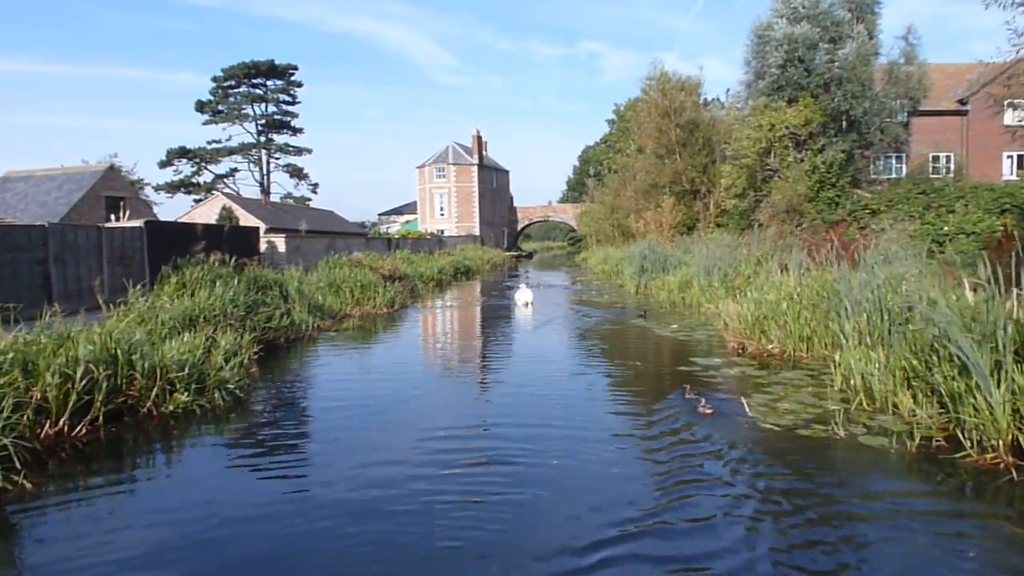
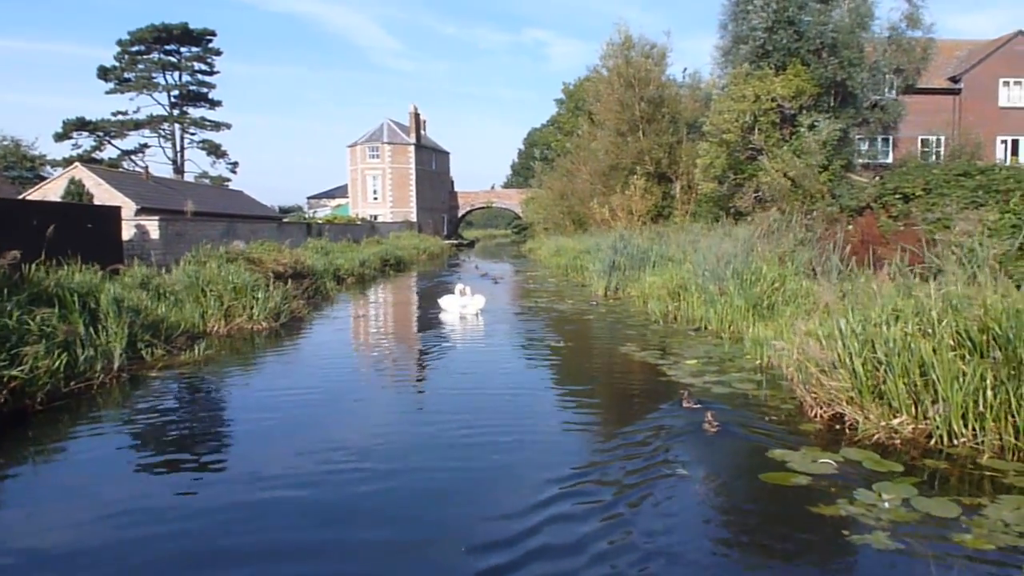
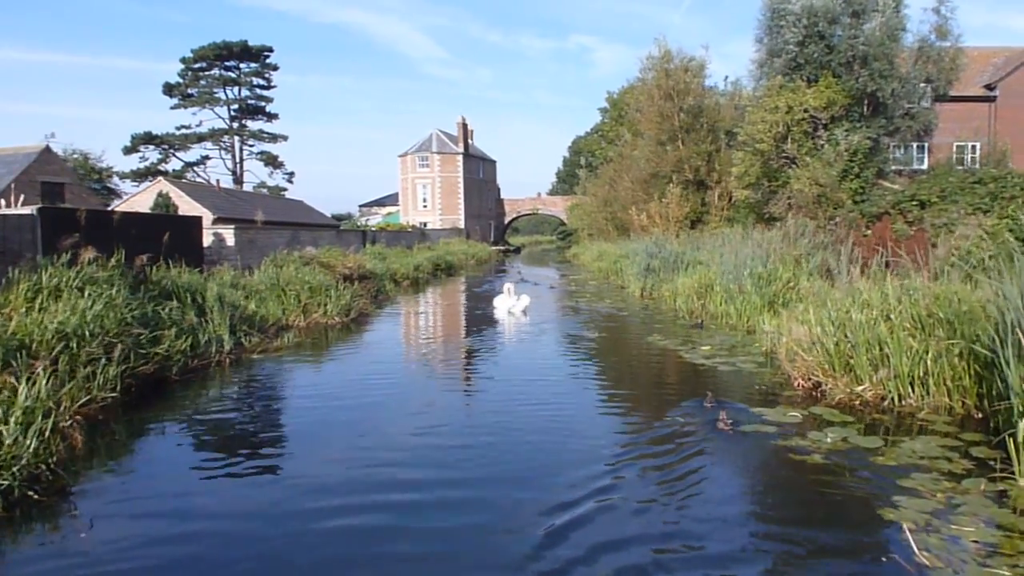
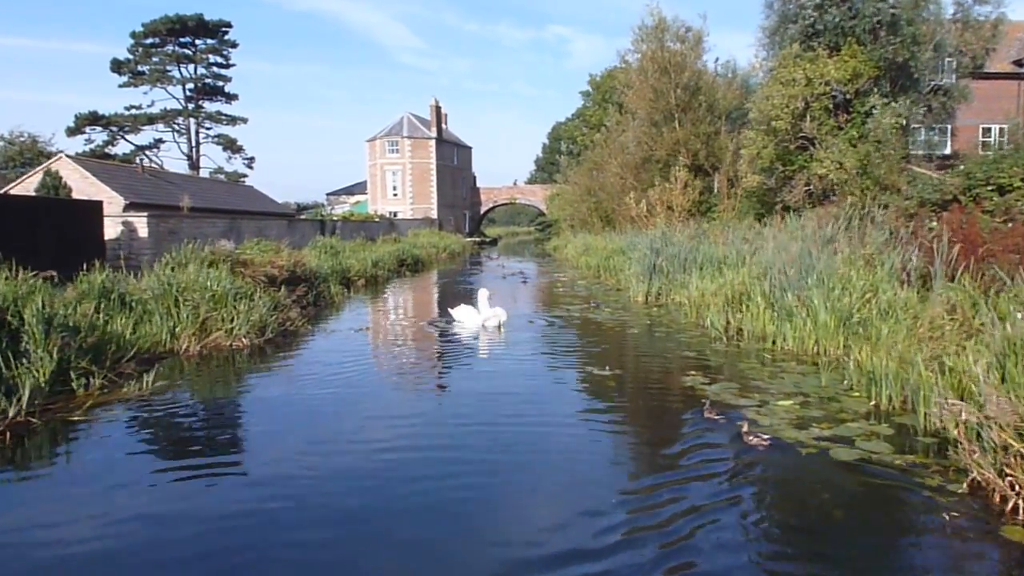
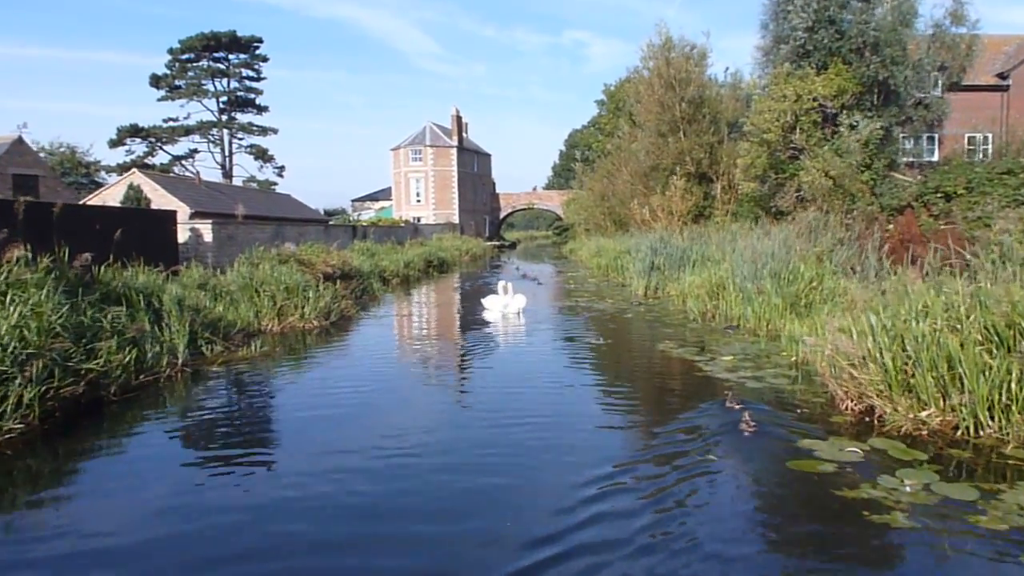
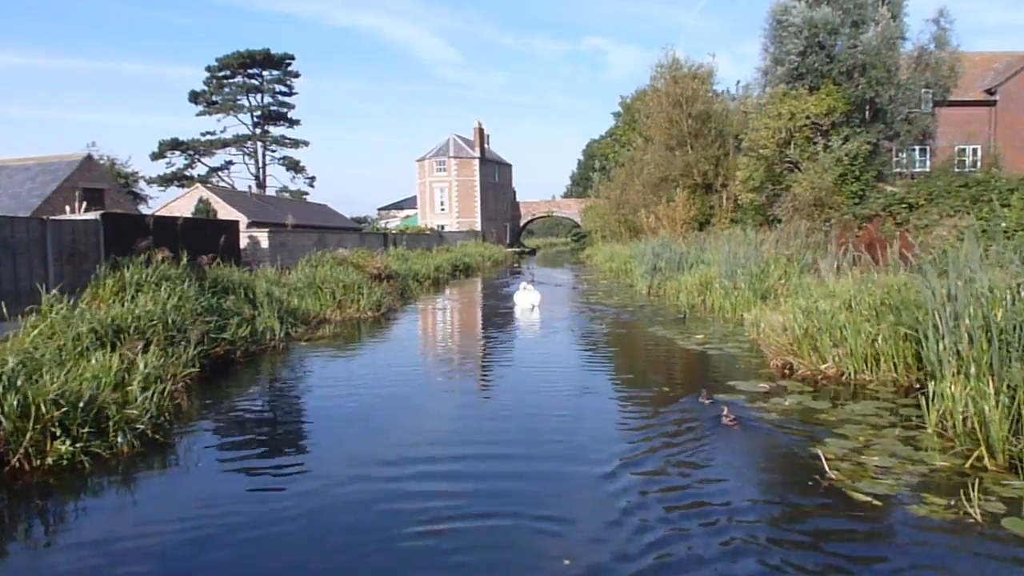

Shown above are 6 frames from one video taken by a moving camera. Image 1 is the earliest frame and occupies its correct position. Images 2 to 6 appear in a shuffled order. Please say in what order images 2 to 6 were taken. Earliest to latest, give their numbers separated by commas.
6, 3, 5, 2, 4
